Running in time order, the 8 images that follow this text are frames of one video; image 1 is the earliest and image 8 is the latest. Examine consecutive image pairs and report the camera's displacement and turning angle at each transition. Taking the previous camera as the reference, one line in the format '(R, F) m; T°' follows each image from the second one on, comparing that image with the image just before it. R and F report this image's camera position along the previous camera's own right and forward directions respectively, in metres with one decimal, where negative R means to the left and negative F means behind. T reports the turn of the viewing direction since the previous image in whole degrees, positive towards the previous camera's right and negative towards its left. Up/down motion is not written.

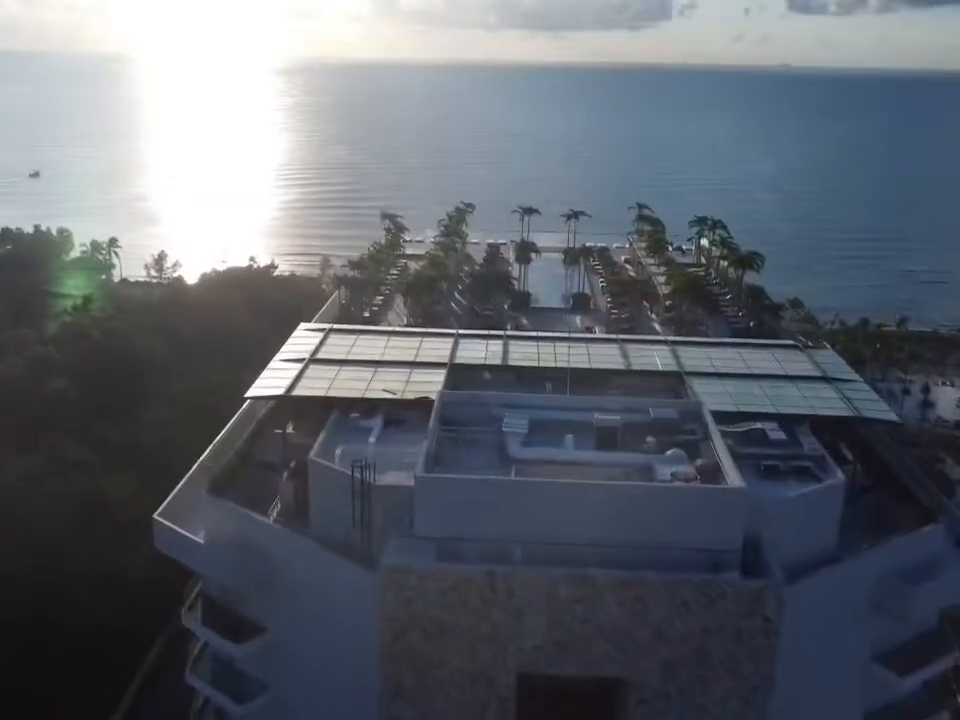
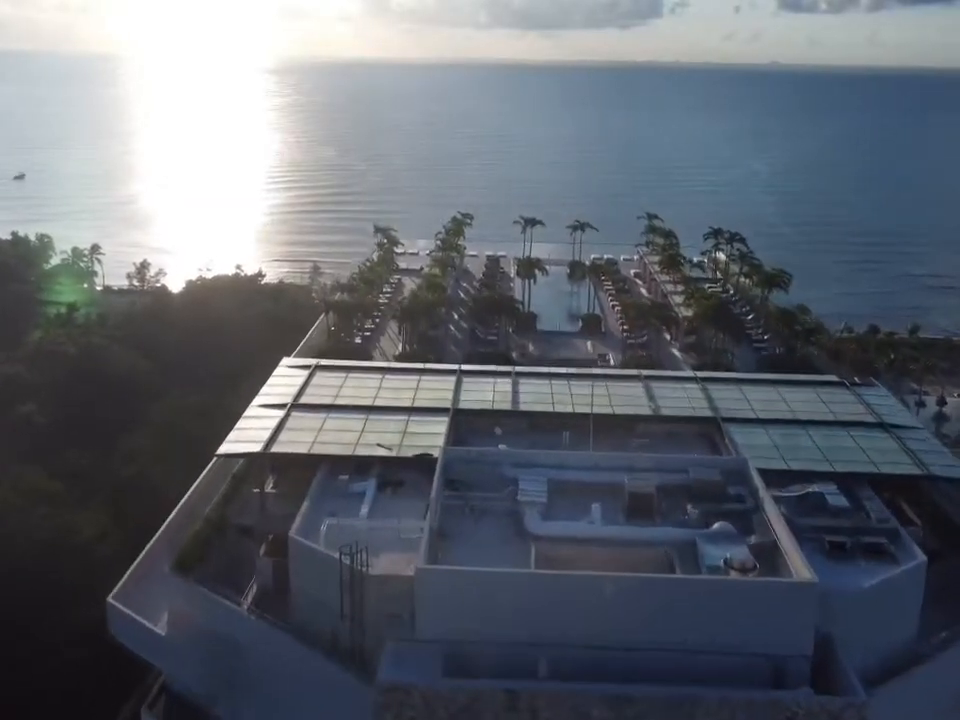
(-0.5, +4.5) m; 0°
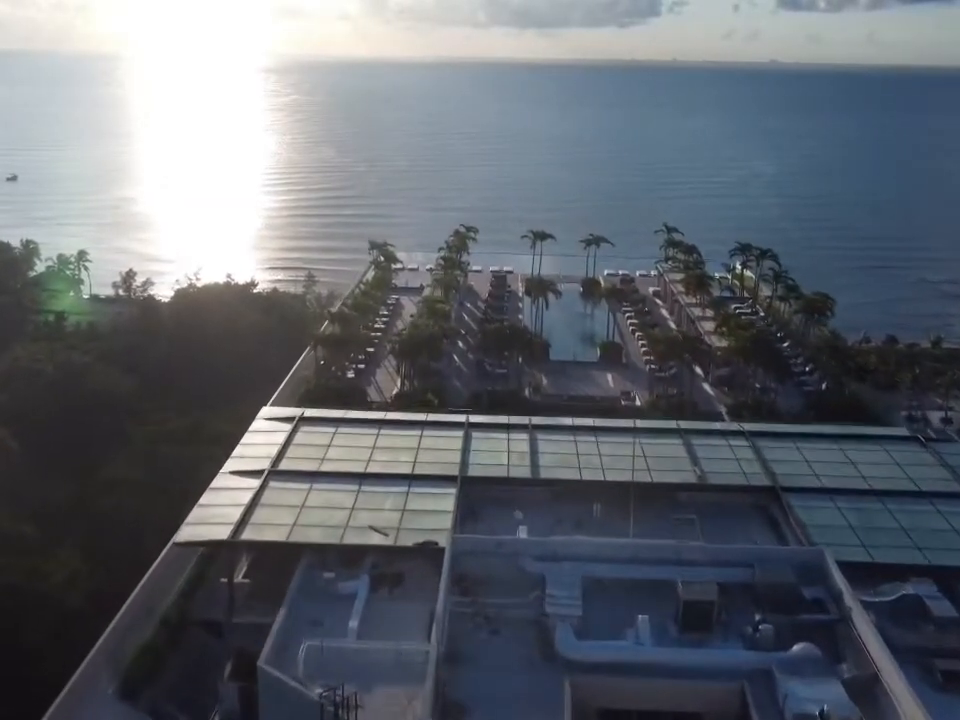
(-0.4, +5.0) m; 0°
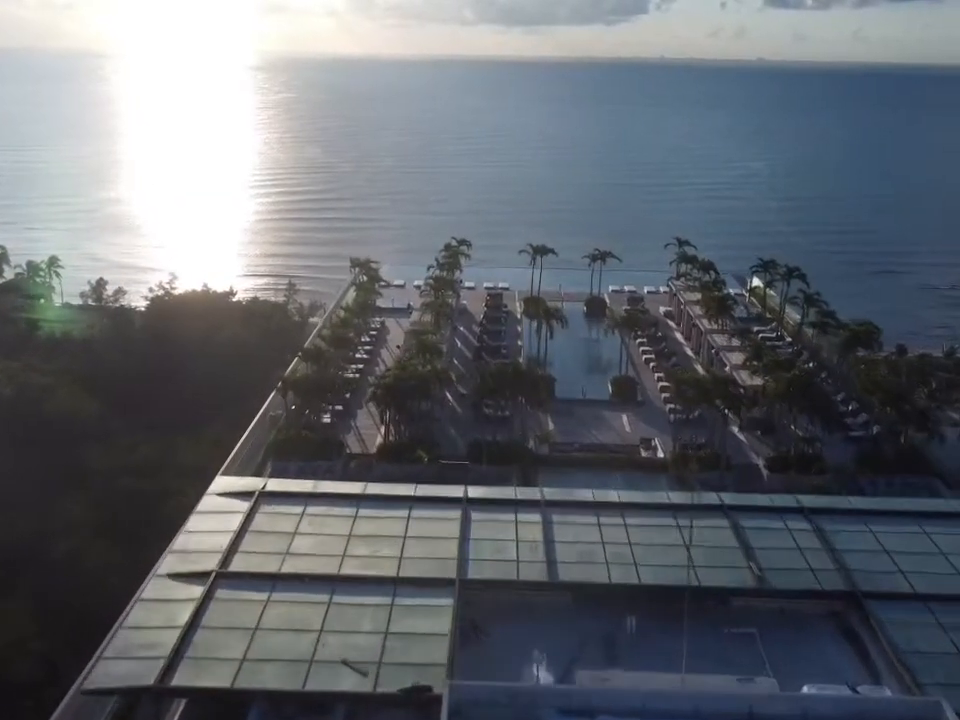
(-0.3, +5.5) m; +1°
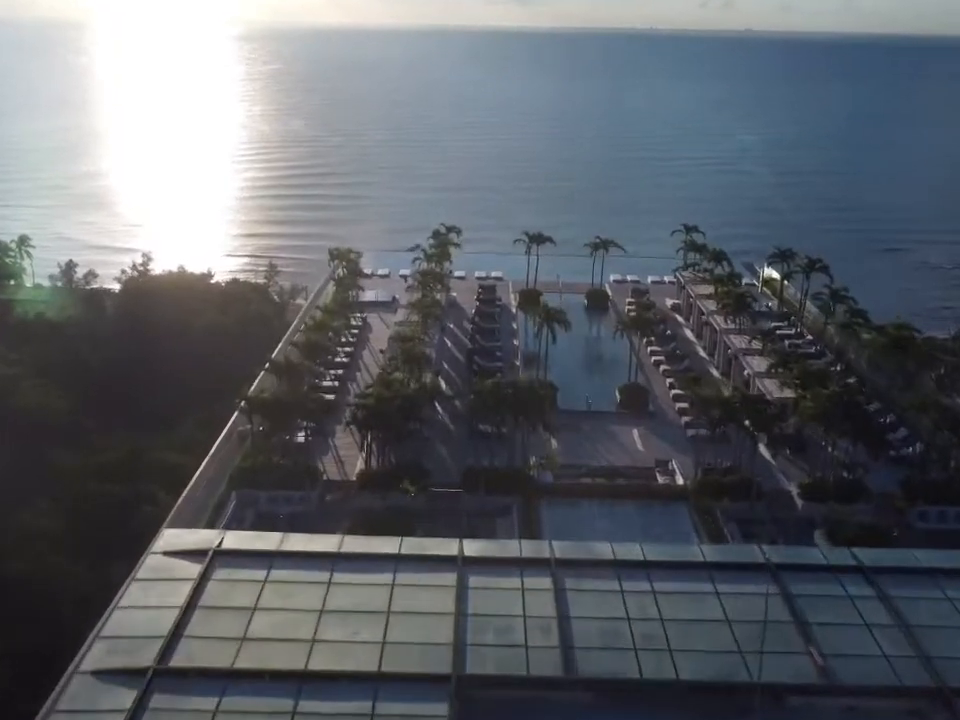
(-0.2, +4.1) m; +1°
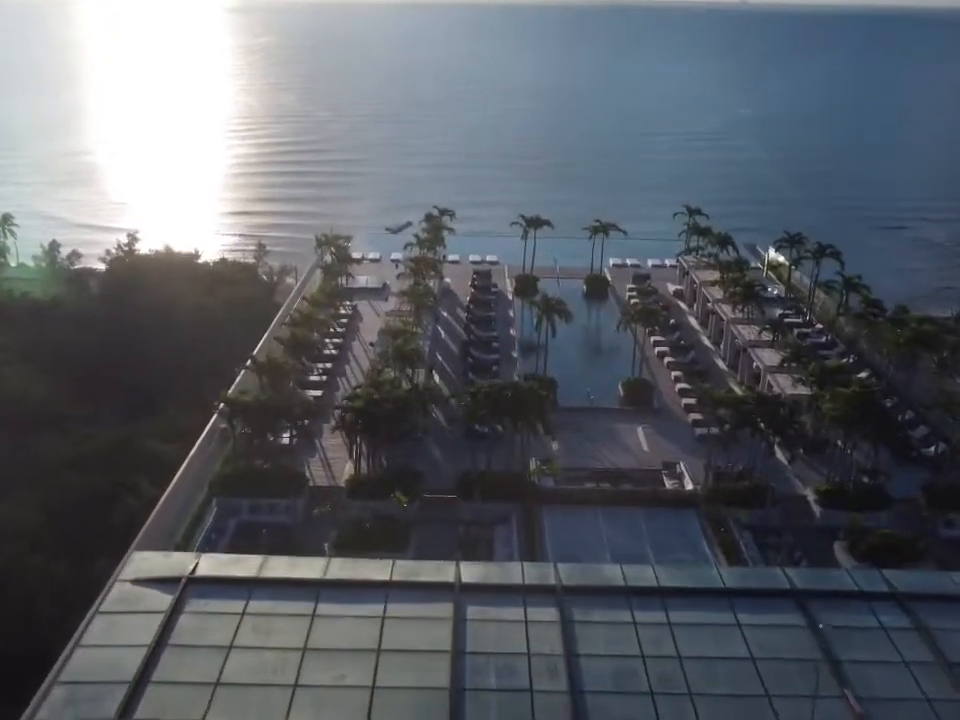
(-0.1, +1.9) m; 0°
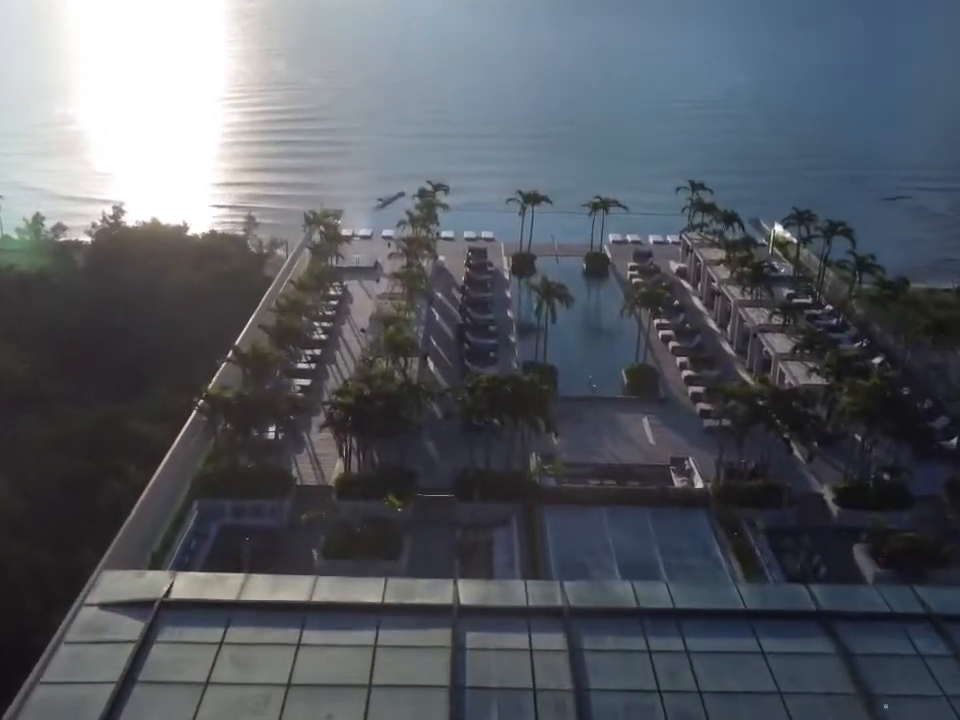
(-0.1, +1.7) m; 0°
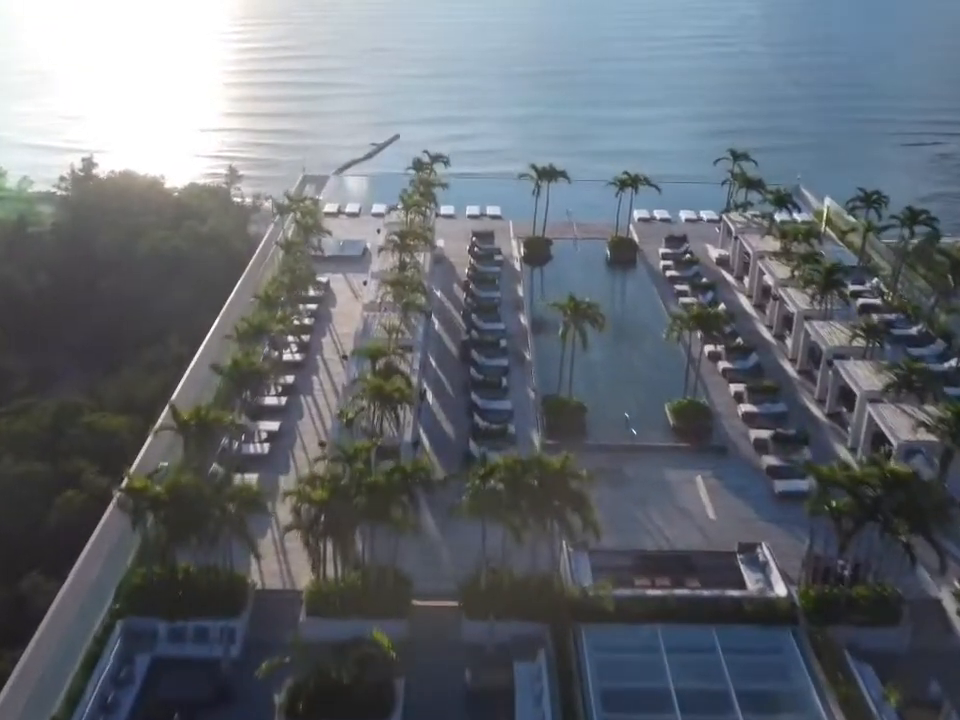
(-0.3, +6.5) m; 0°
